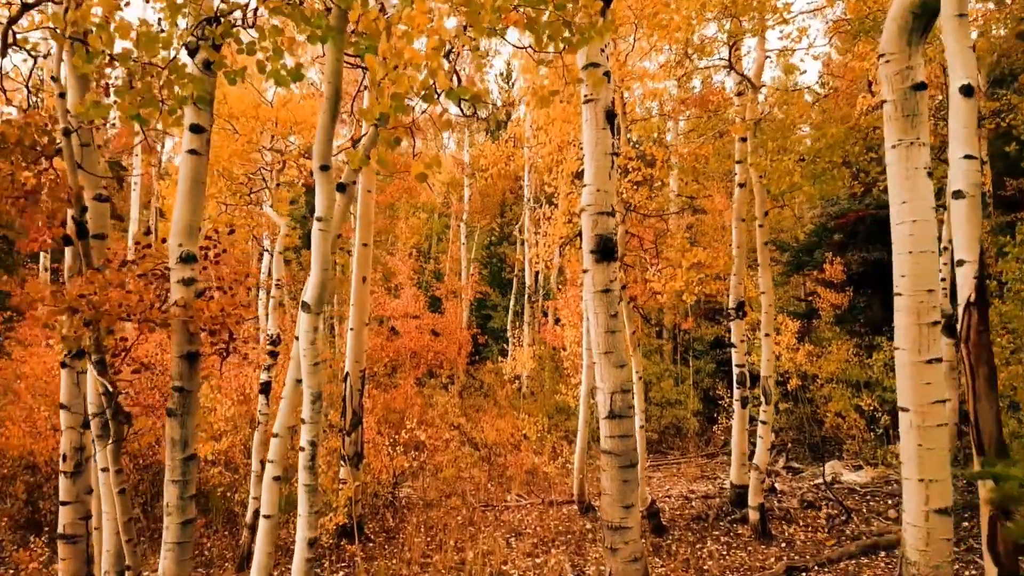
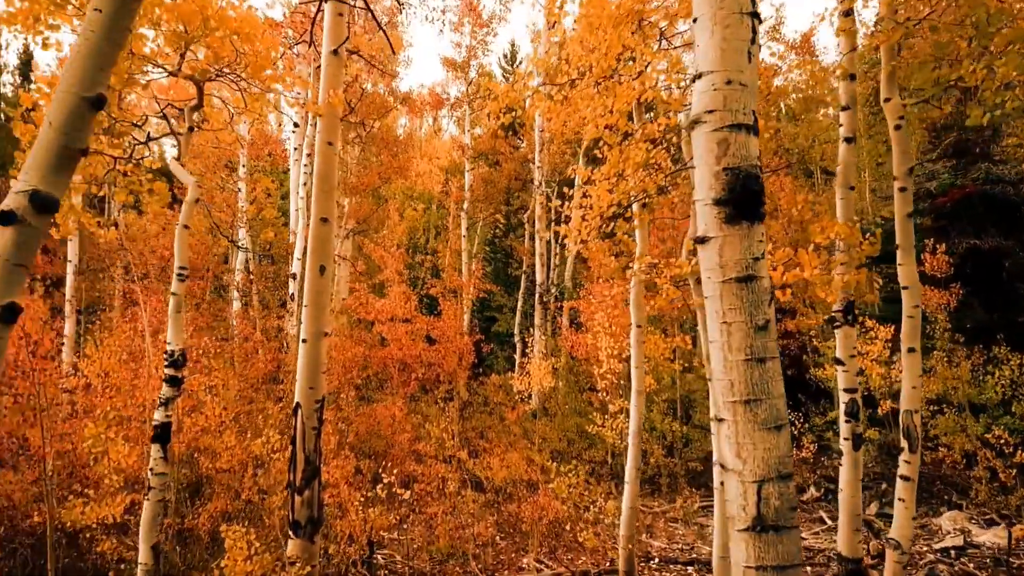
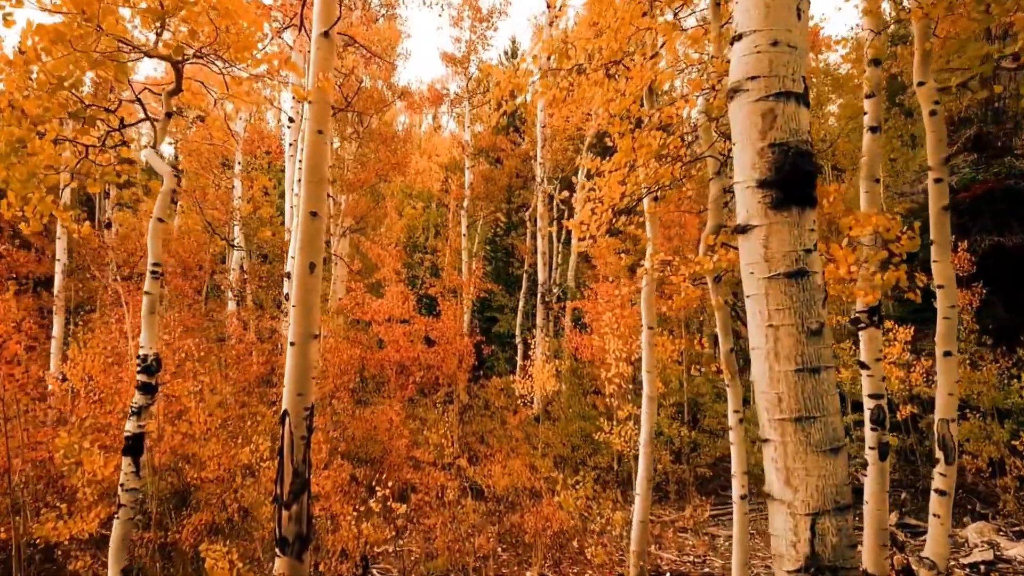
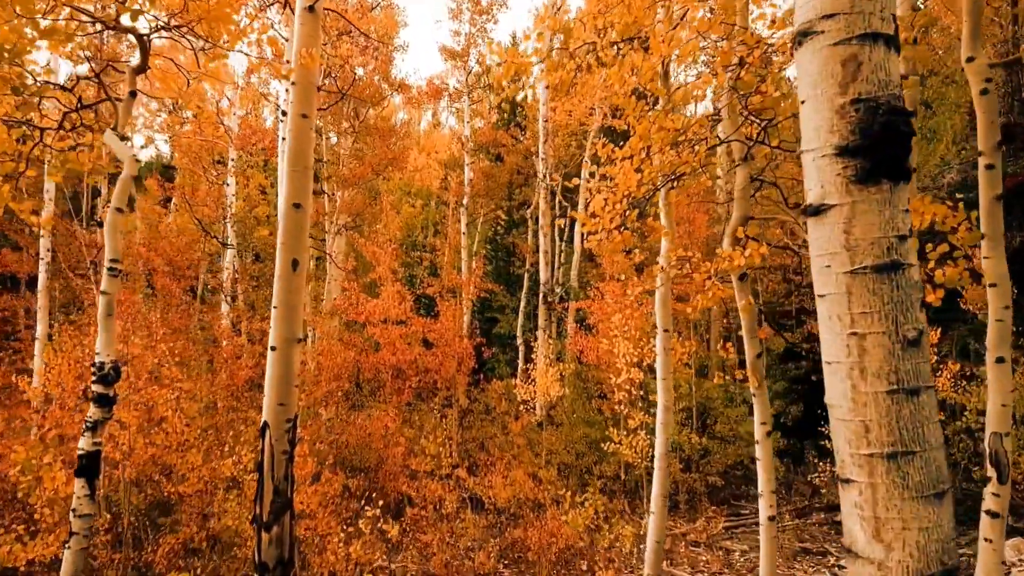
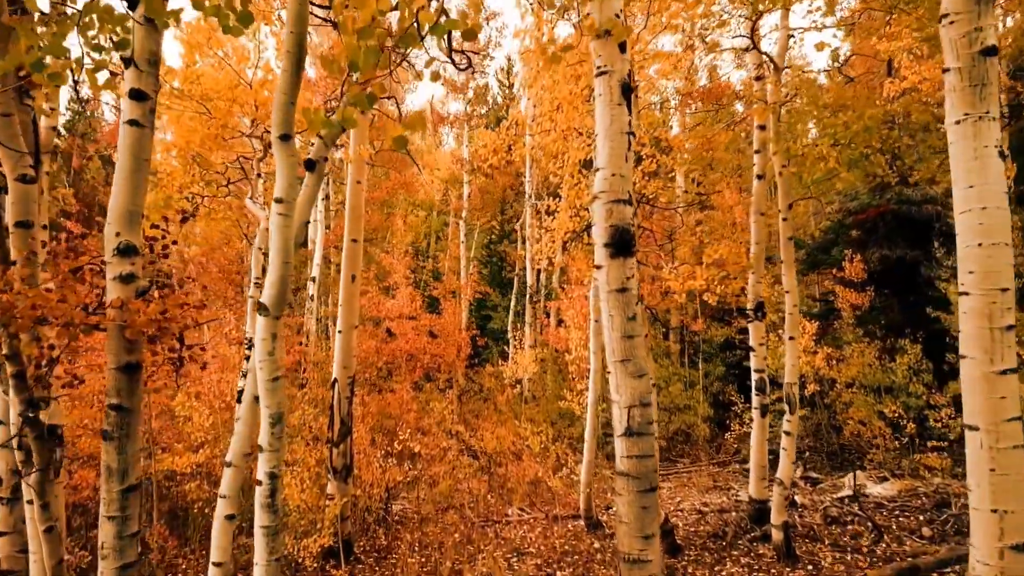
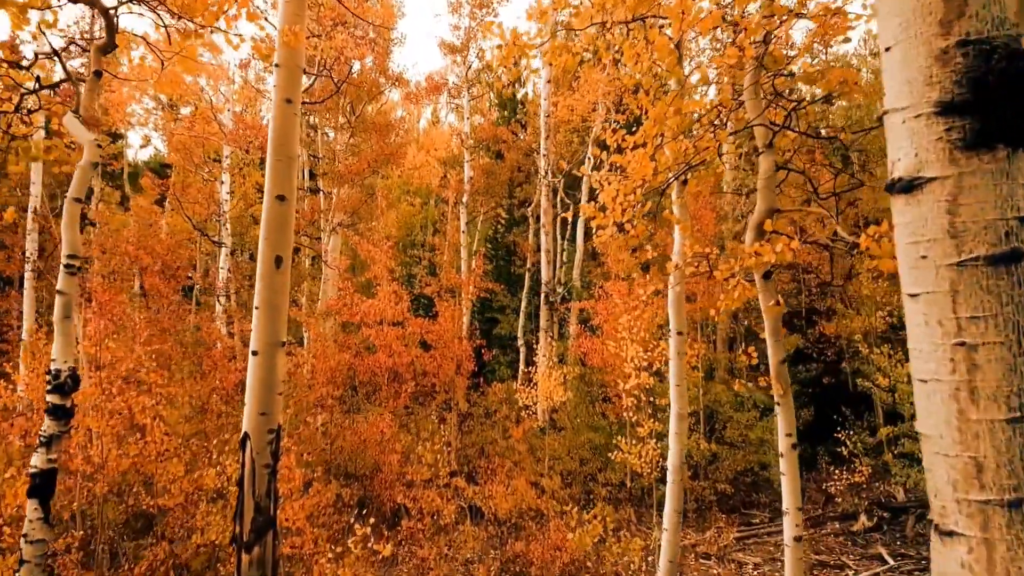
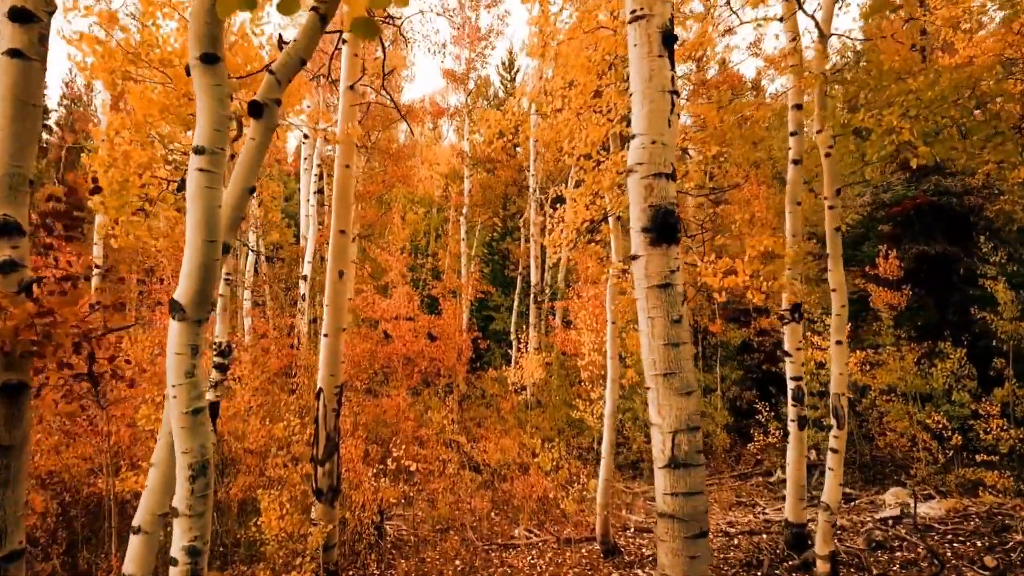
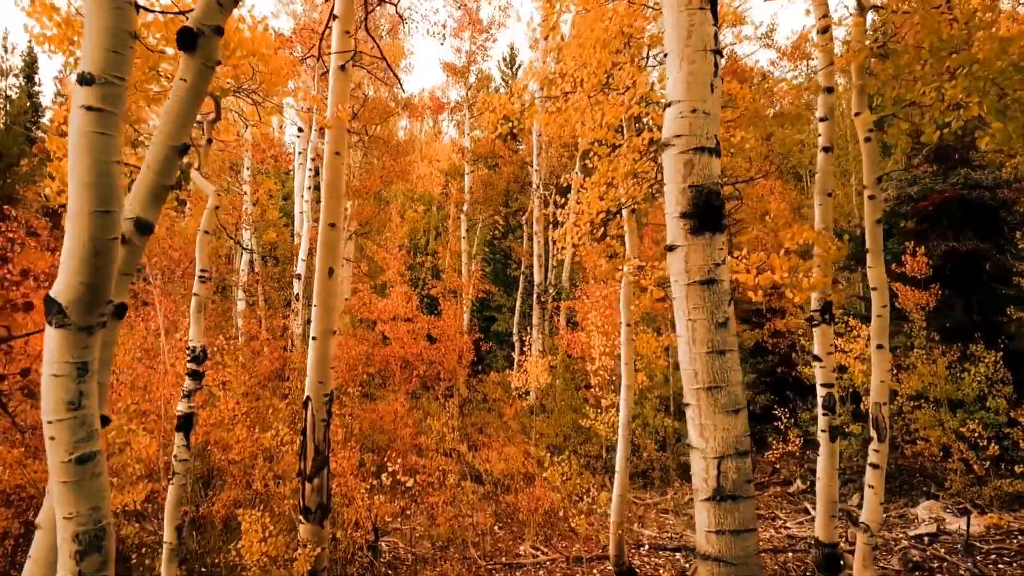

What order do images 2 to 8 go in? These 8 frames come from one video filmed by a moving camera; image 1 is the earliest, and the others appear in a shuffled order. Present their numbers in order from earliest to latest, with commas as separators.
5, 7, 8, 2, 3, 4, 6
